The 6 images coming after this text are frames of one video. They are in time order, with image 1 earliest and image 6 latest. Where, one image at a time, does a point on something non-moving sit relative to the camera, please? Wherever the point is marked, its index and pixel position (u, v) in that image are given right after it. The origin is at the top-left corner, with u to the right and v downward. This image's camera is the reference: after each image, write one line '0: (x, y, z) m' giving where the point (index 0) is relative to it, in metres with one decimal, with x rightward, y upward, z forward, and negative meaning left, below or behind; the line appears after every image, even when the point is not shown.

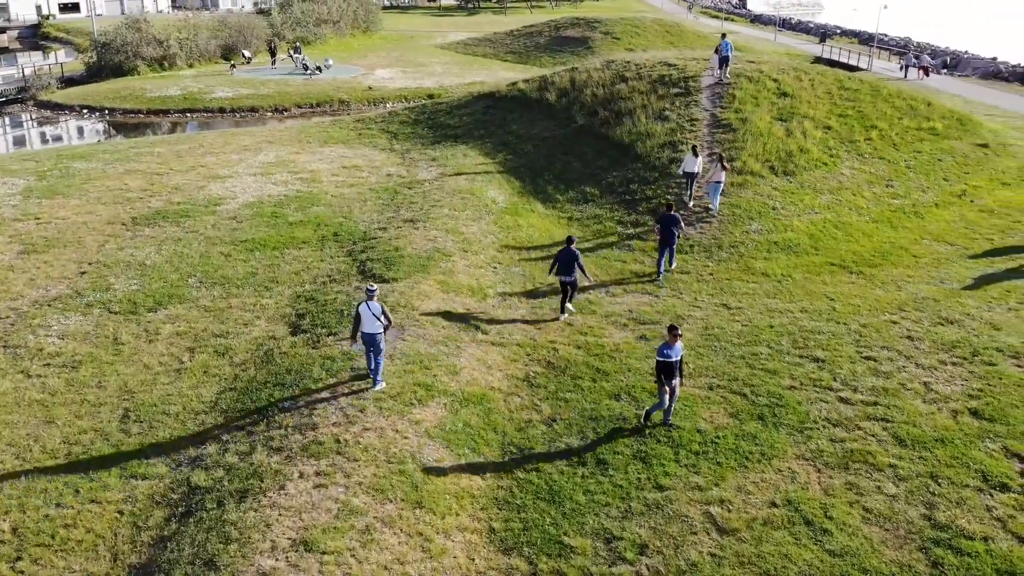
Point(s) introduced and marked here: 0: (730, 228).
0: (+4.6, +1.3, +17.4) m
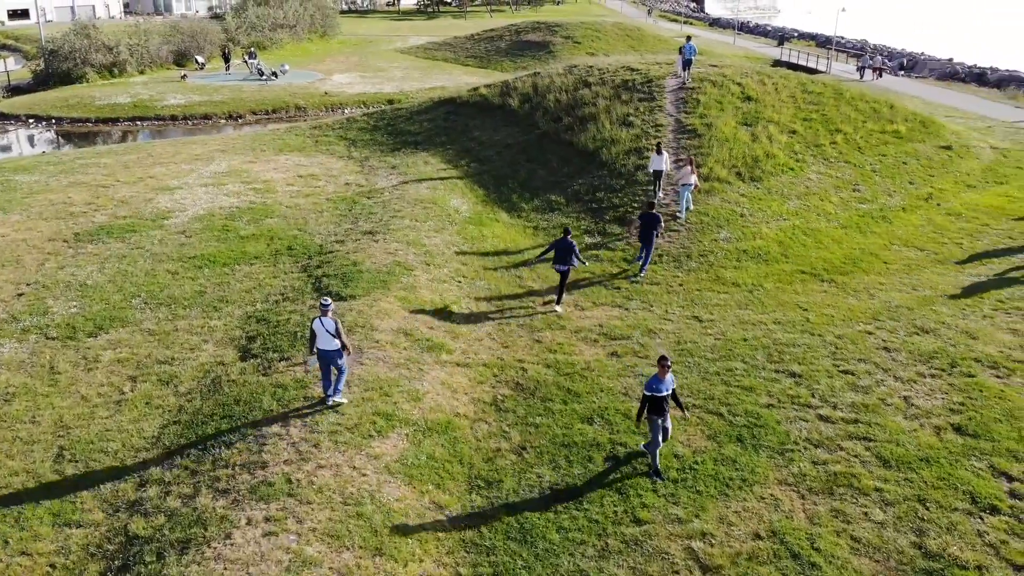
0: (+3.9, +1.1, +17.0) m
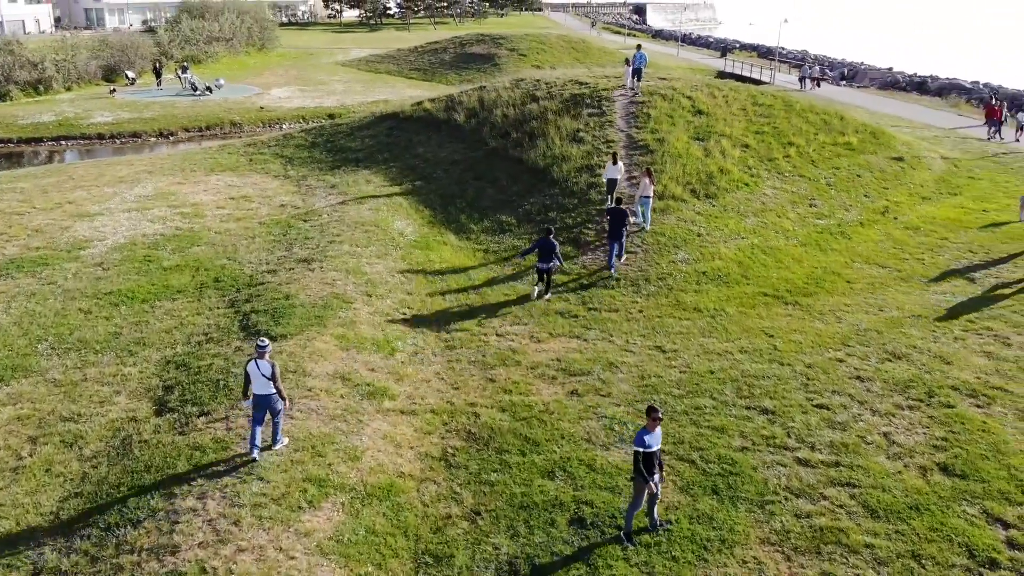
0: (+2.8, +0.6, +16.2) m
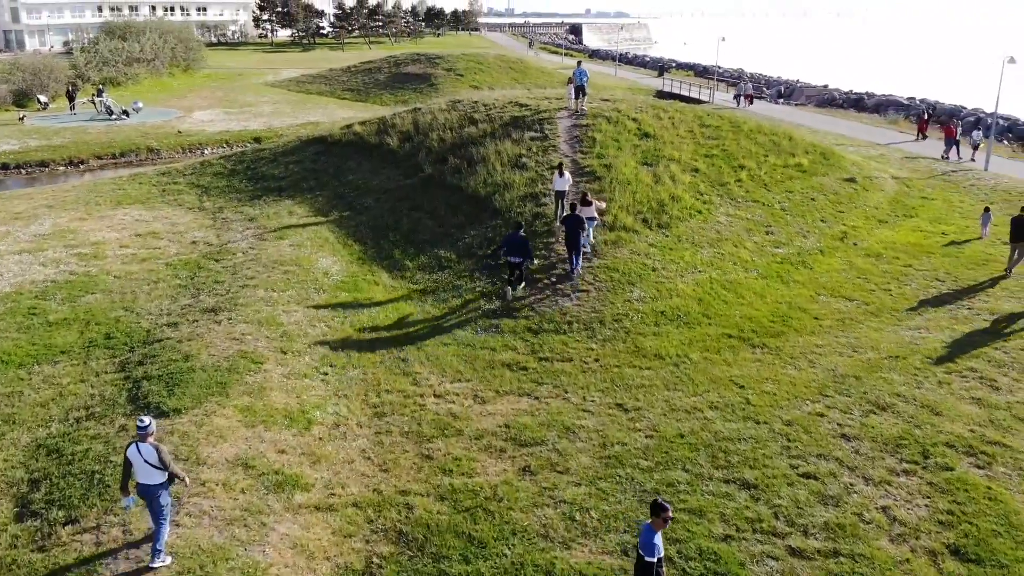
0: (+1.7, -0.2, +14.7) m
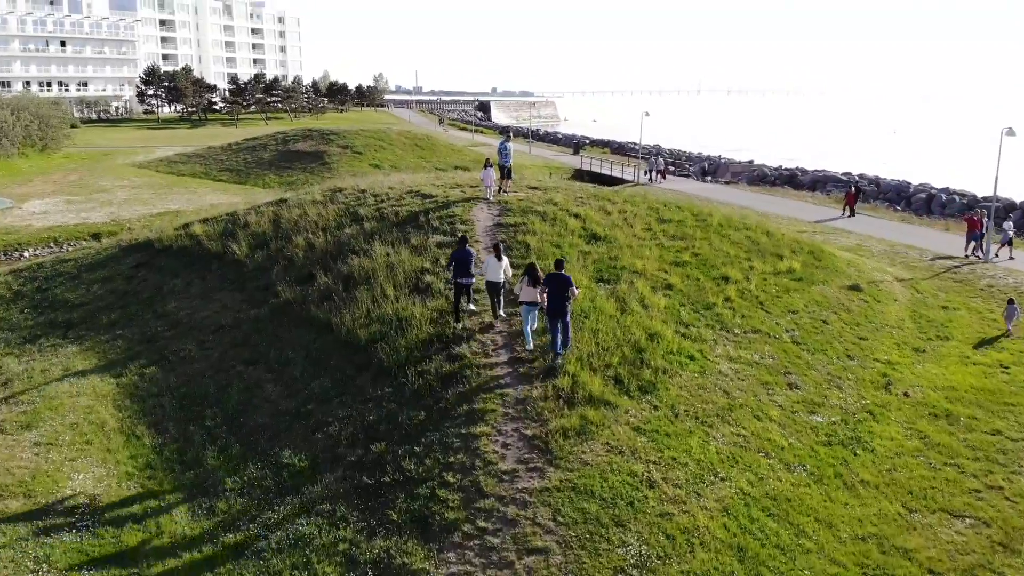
0: (+0.7, -2.7, +8.2) m
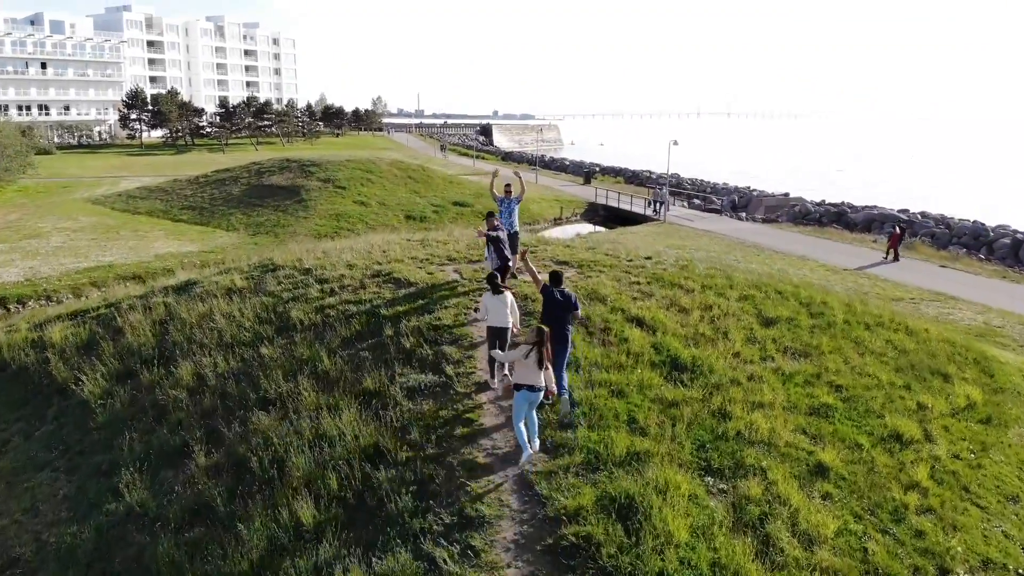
0: (+1.0, -4.3, +2.0) m
